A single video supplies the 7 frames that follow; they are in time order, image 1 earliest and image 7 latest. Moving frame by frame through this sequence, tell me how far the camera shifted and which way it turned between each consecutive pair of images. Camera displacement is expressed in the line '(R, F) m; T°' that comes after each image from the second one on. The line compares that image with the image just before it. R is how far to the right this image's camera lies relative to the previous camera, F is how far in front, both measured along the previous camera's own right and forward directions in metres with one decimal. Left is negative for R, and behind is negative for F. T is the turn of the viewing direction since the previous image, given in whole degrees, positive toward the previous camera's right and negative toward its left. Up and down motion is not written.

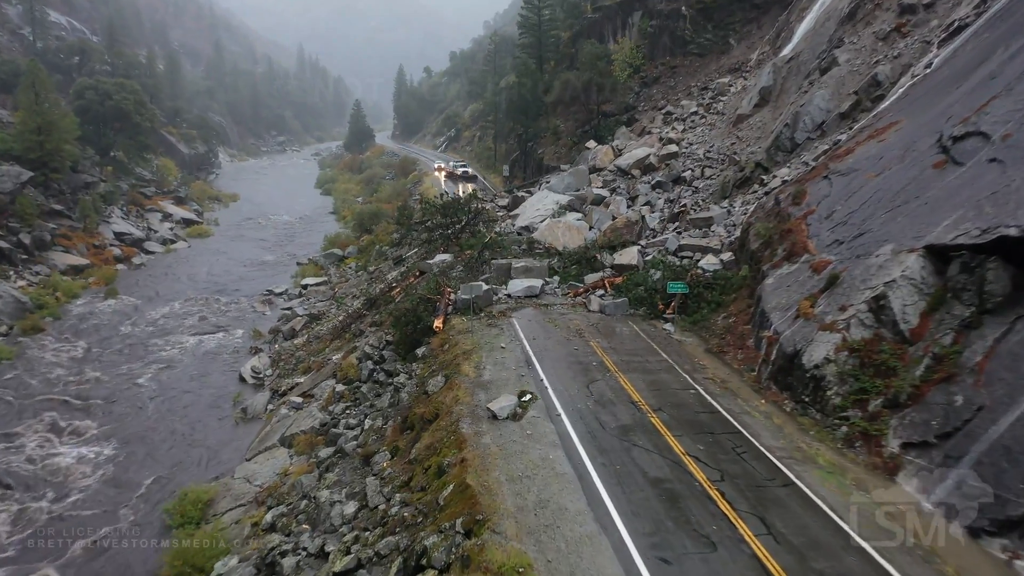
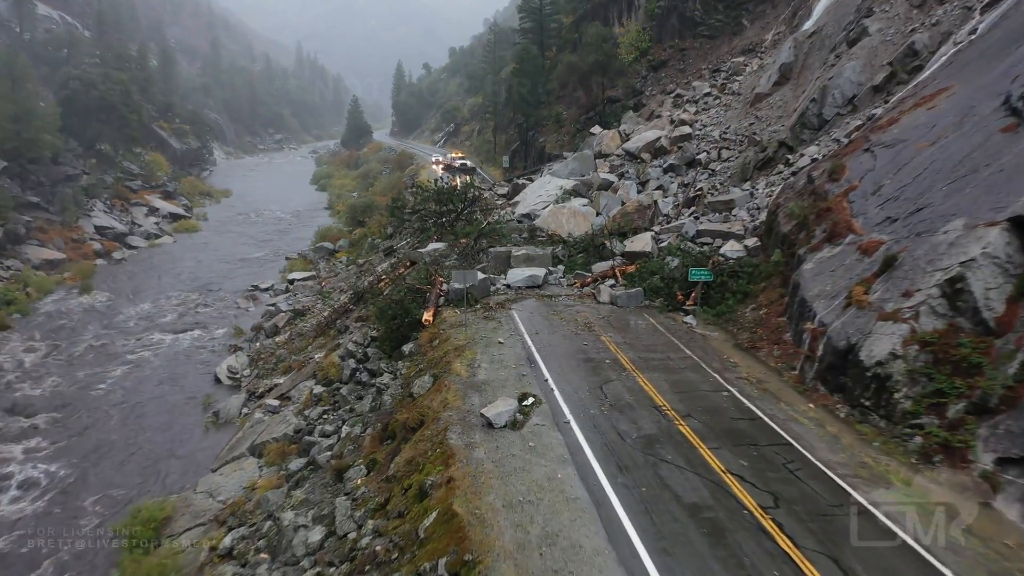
(0.0, +2.2) m; 0°
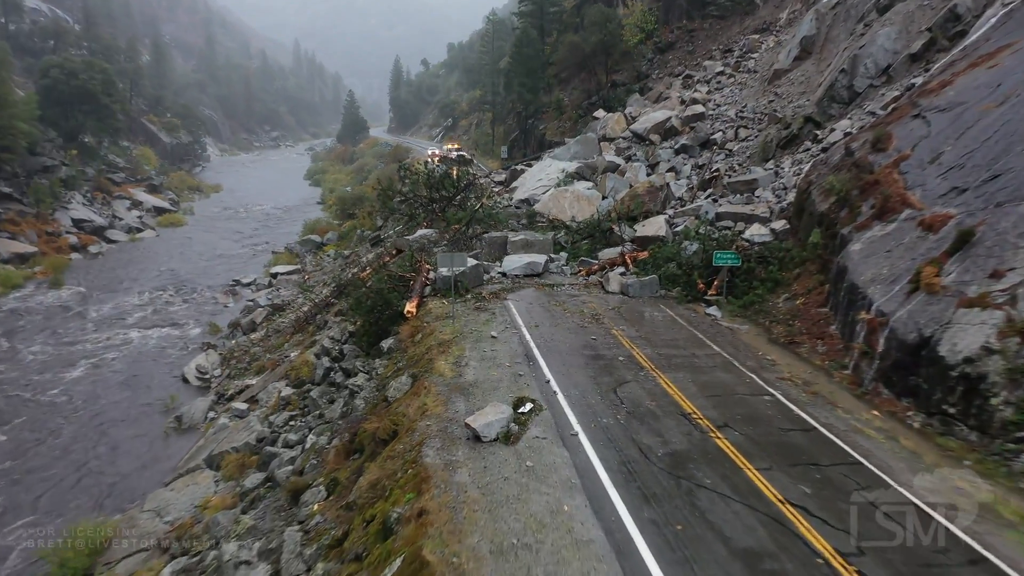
(+0.1, +2.2) m; 0°
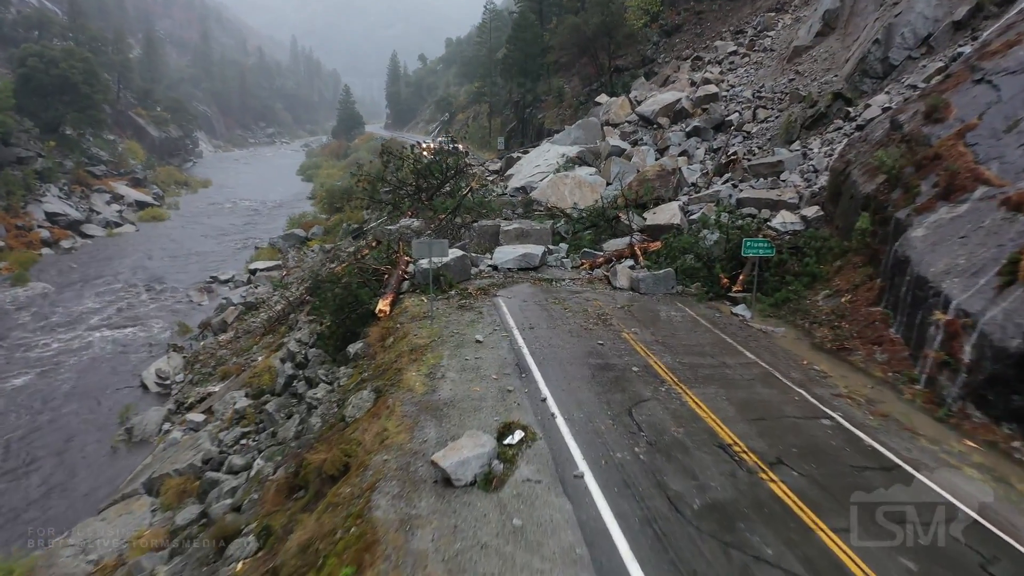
(+0.1, +2.2) m; 0°
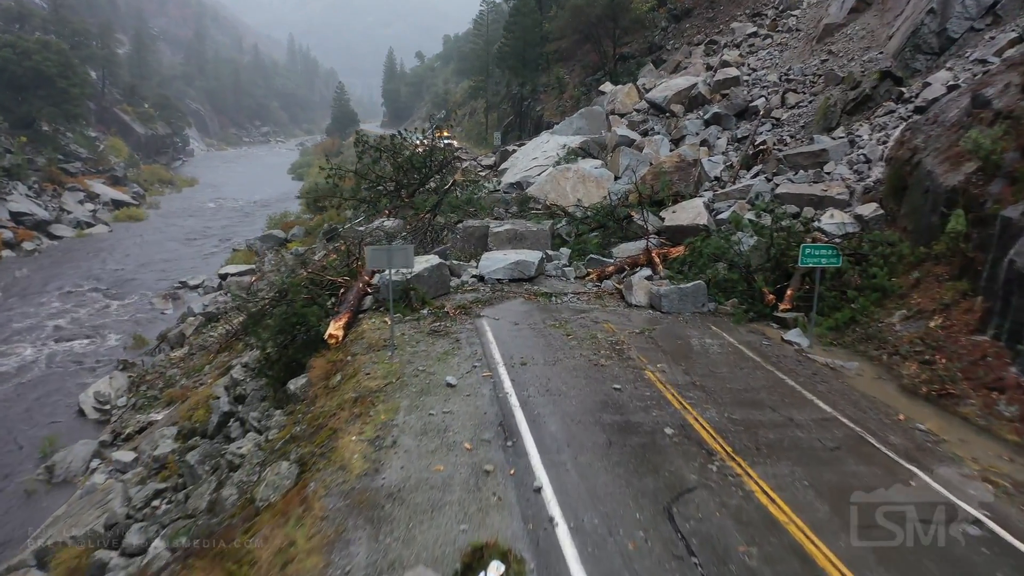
(+0.1, +2.7) m; 0°
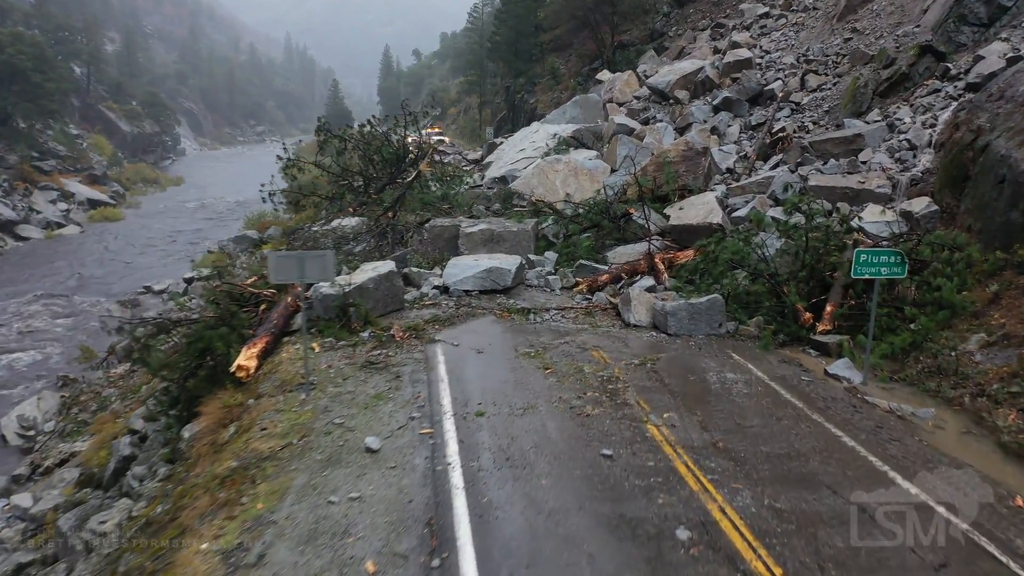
(+0.3, +2.2) m; 0°
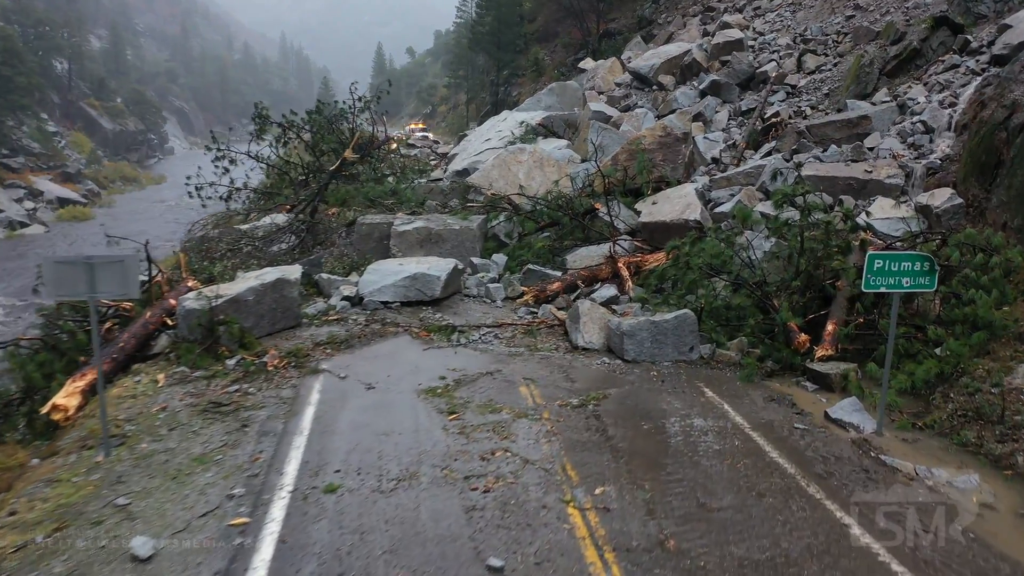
(+0.6, +1.8) m; 0°
